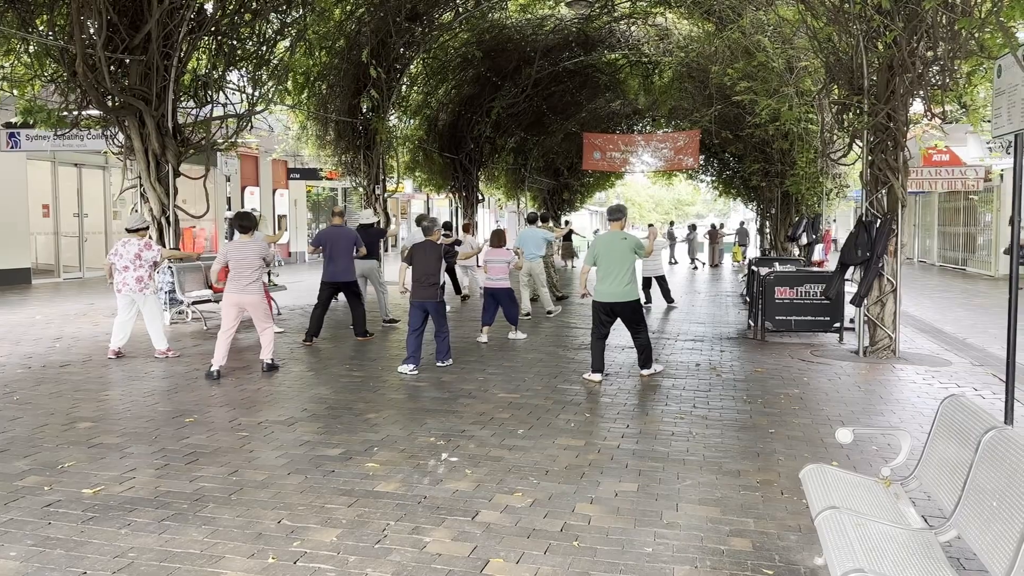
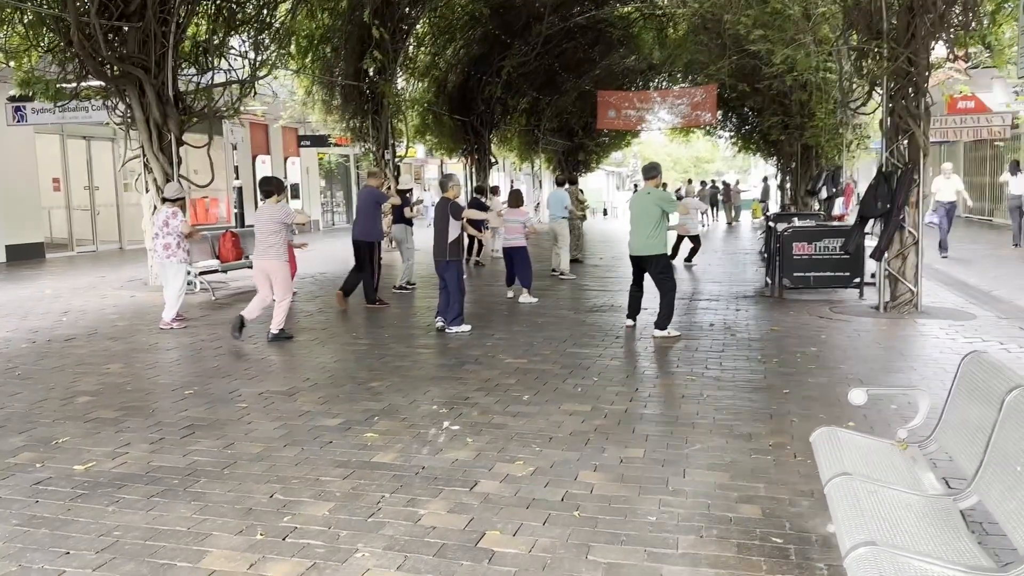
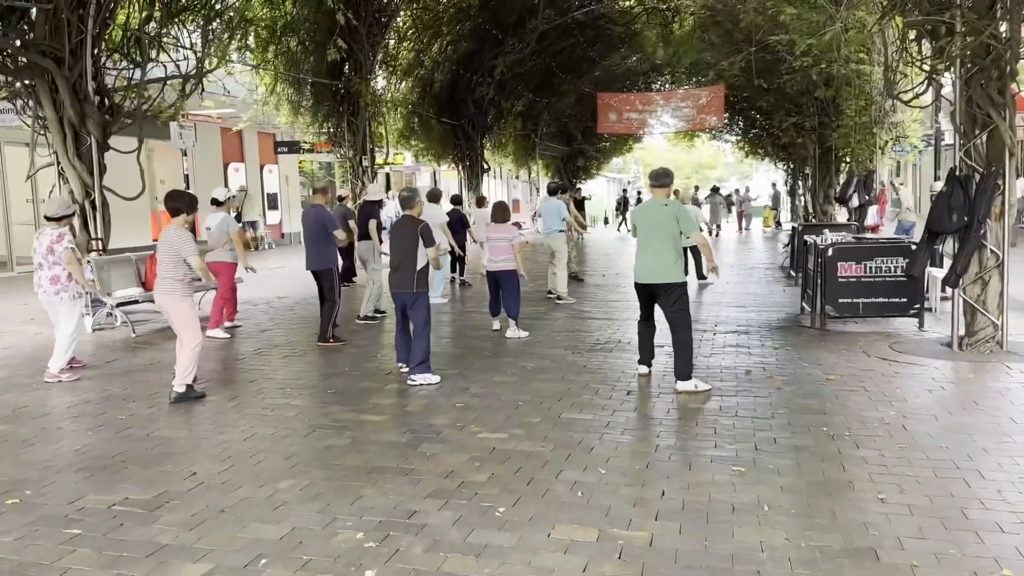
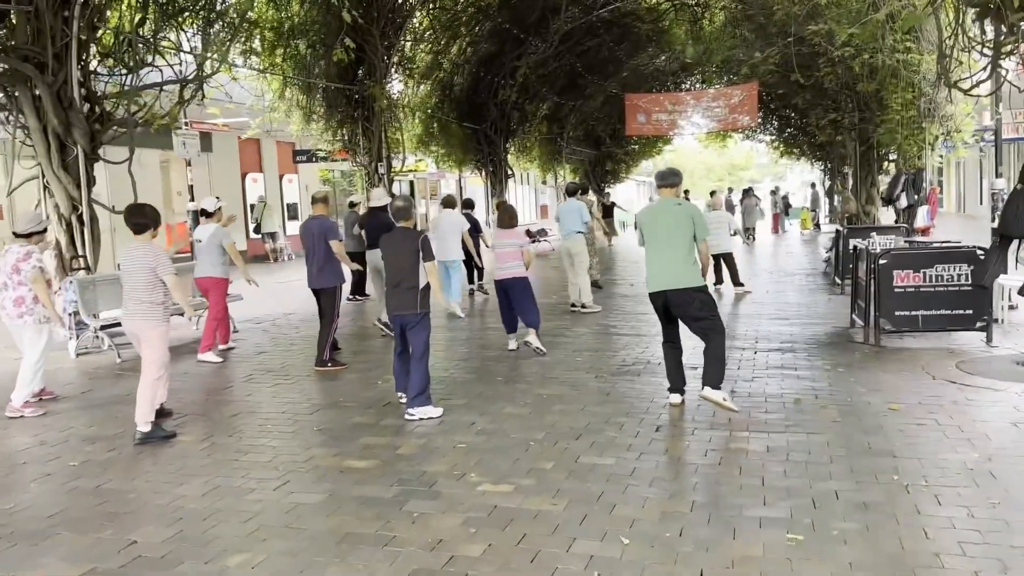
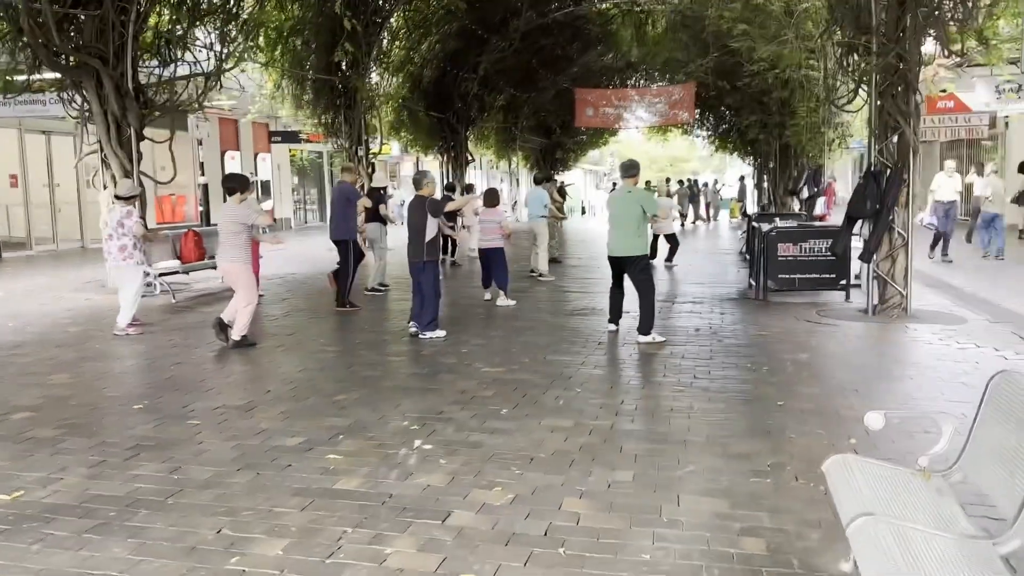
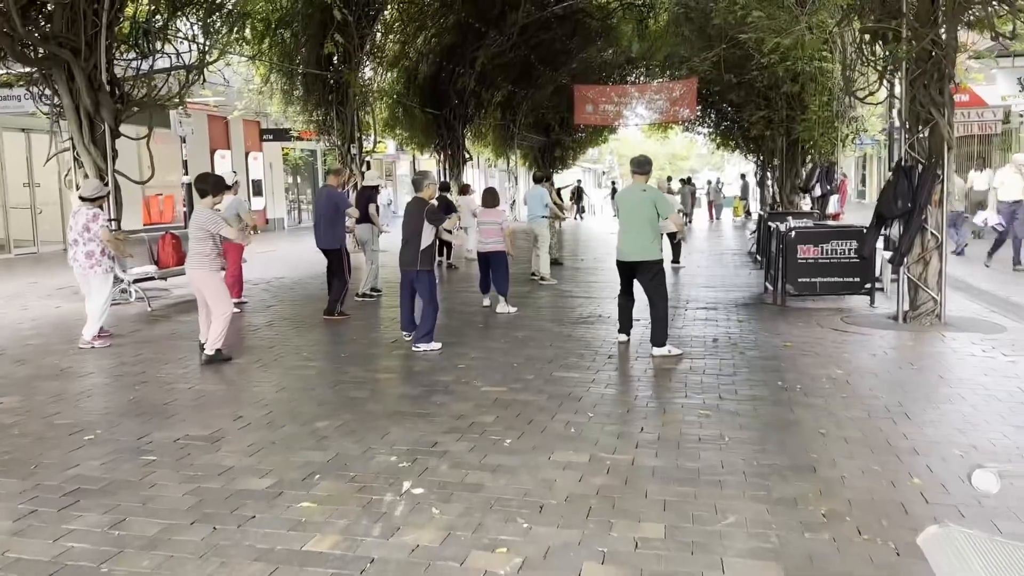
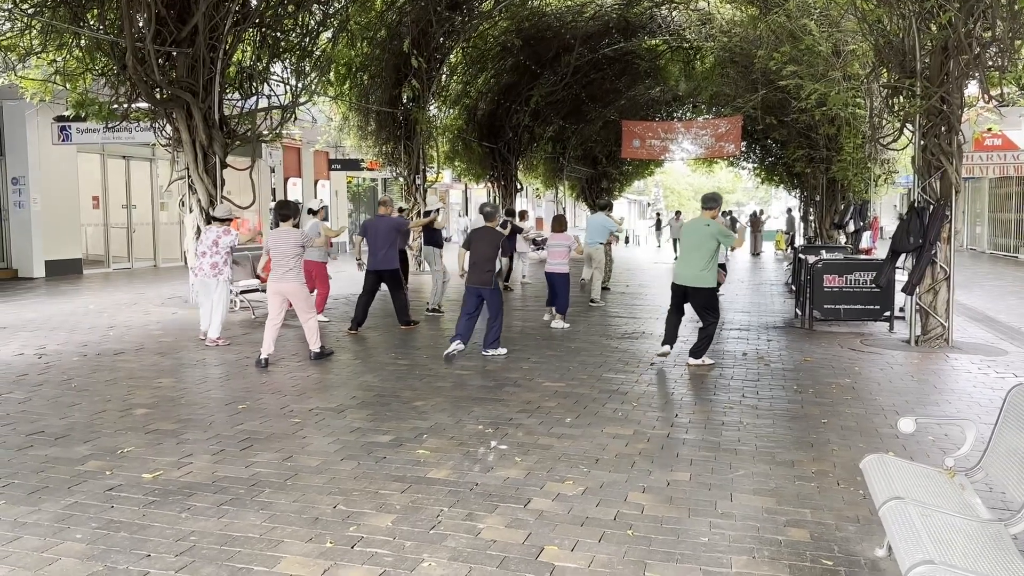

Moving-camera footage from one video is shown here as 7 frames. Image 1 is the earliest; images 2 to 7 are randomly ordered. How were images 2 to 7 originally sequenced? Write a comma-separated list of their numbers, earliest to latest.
7, 2, 5, 6, 3, 4
